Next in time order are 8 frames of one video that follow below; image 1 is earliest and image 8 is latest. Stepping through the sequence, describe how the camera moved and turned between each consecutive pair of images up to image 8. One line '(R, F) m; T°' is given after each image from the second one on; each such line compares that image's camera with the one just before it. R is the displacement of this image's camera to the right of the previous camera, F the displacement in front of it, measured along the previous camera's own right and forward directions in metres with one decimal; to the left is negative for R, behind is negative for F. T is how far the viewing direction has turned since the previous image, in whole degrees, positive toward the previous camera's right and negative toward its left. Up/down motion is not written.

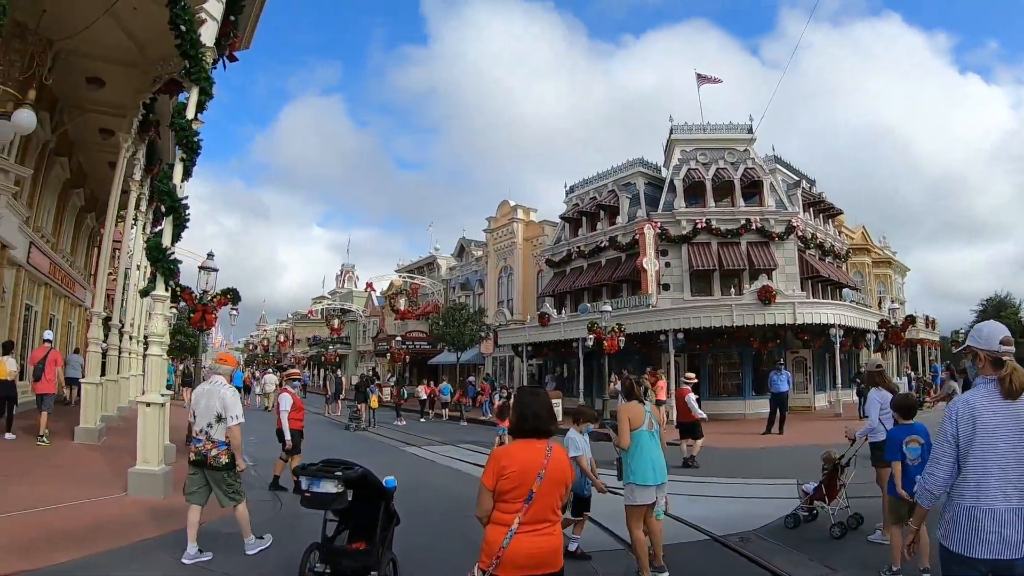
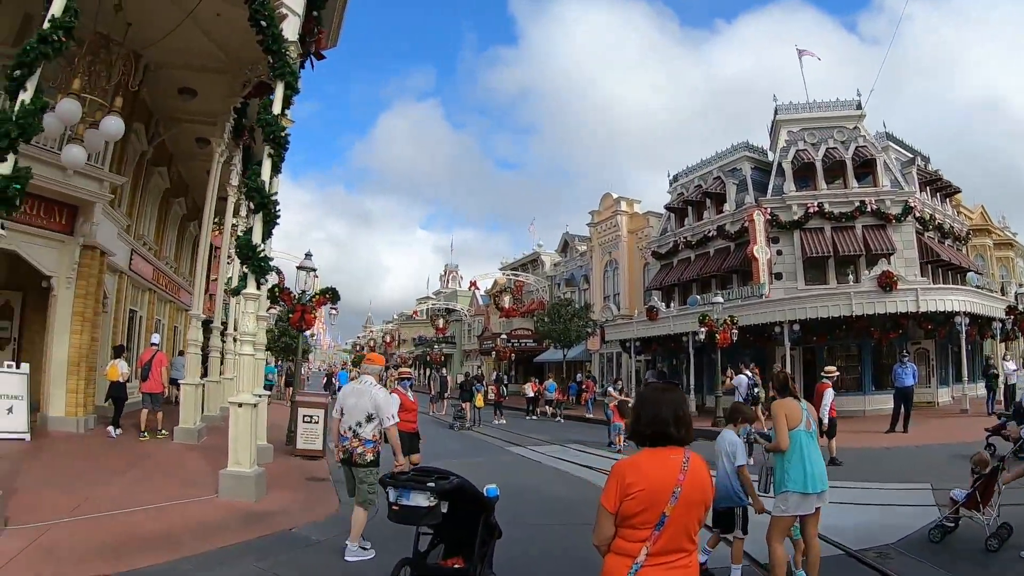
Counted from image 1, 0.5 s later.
(+0.2, +1.1) m; -10°
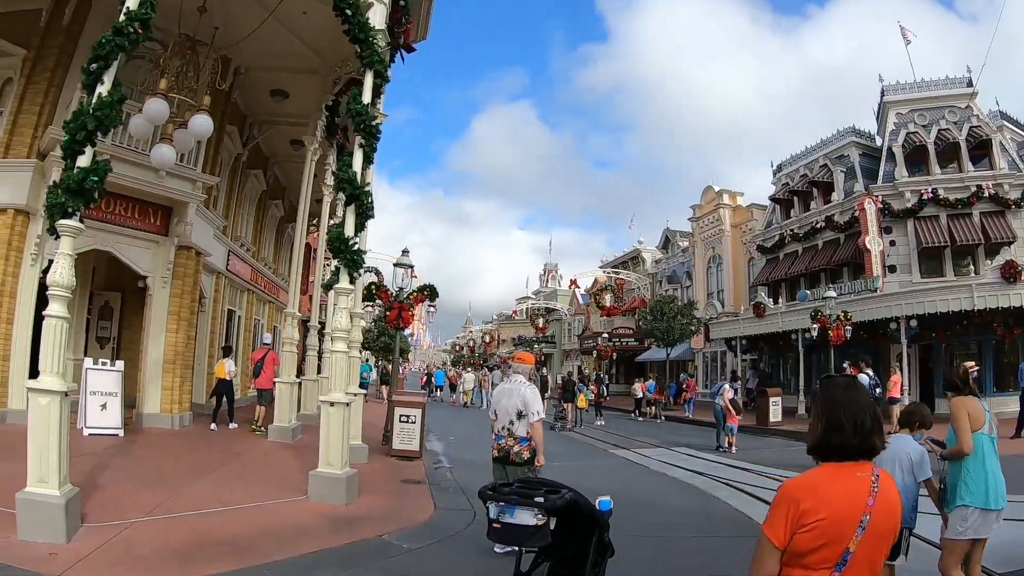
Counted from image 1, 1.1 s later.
(0.0, +1.0) m; -9°
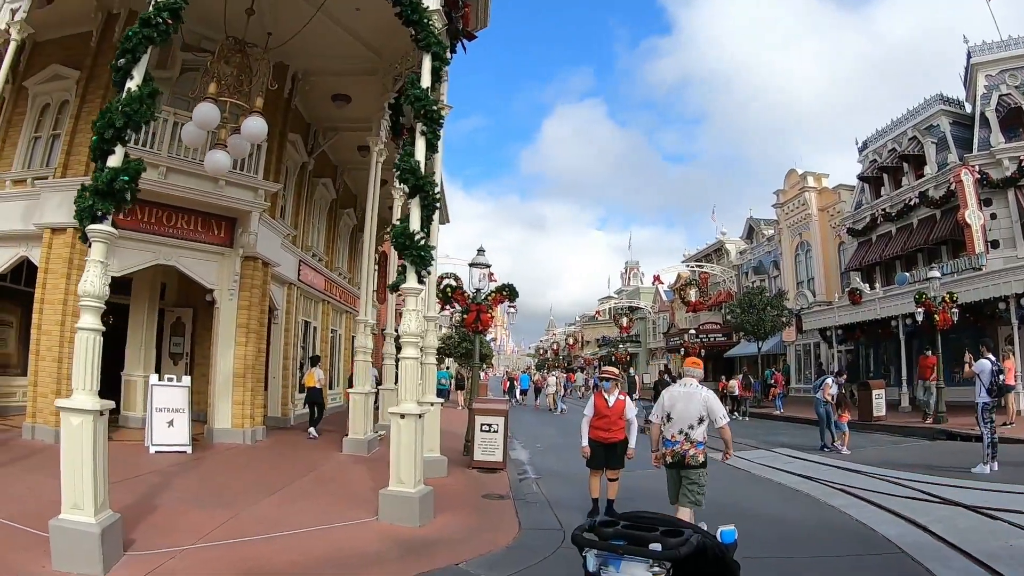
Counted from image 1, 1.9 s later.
(0.0, +1.0) m; -7°
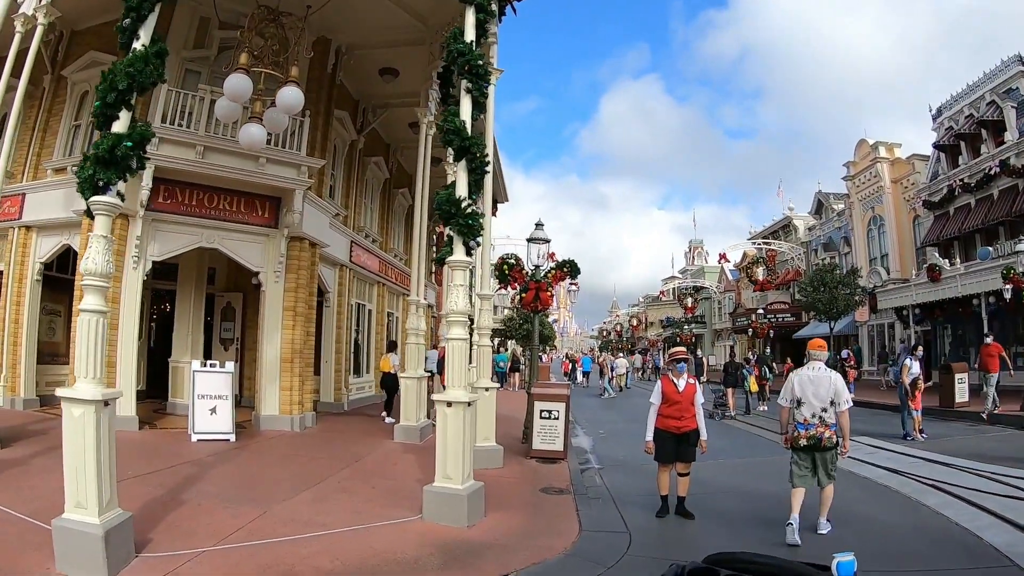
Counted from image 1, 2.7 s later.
(+0.1, +0.8) m; -6°
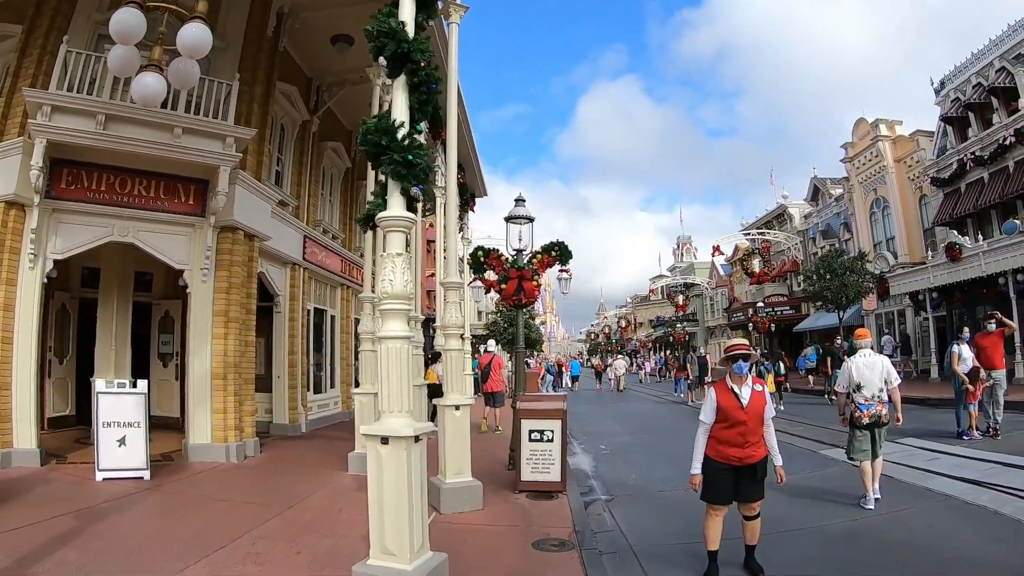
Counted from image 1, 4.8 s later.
(+0.1, +1.8) m; +1°
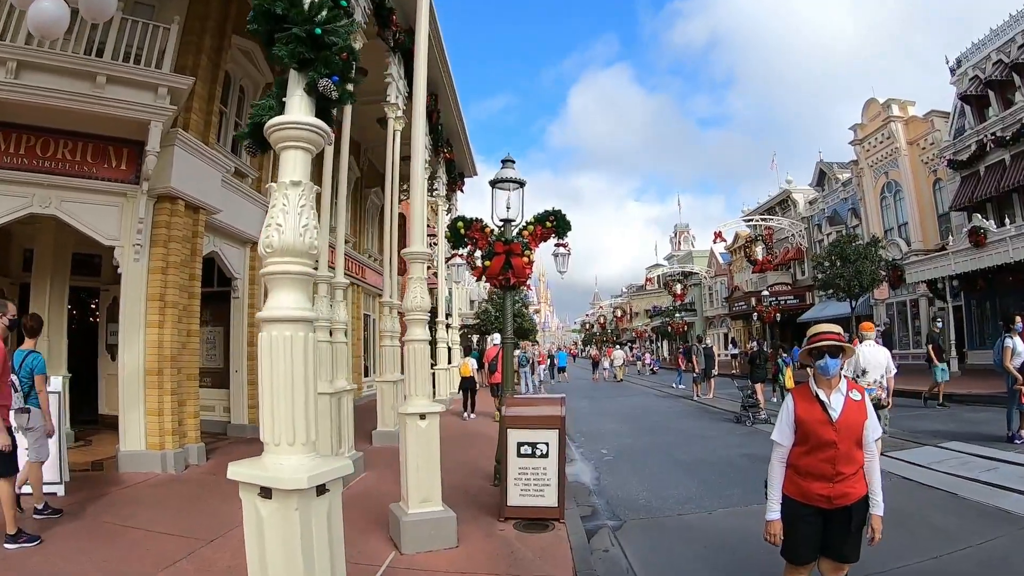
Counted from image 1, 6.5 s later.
(+0.1, +1.3) m; 0°
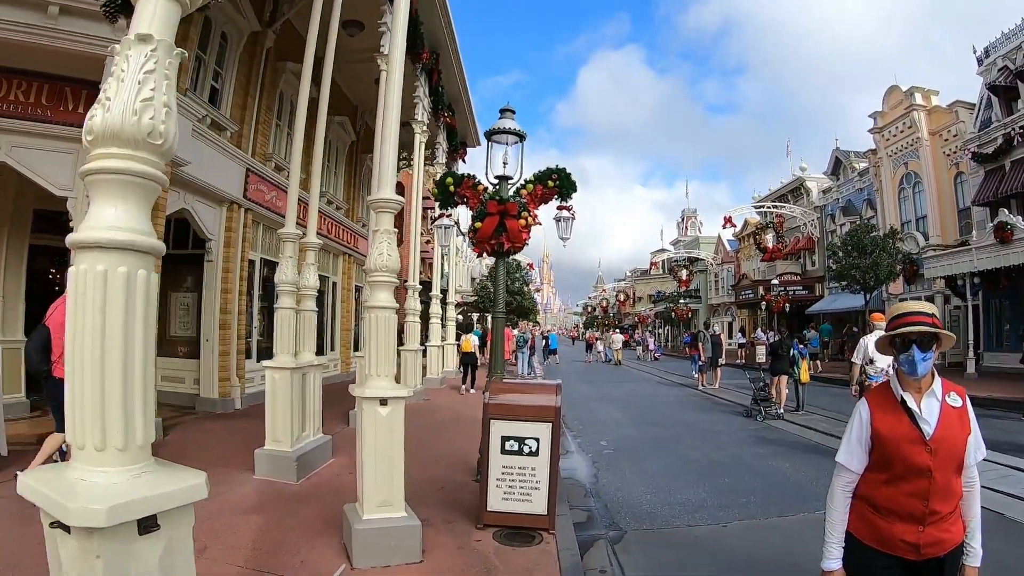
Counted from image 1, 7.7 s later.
(+0.1, +0.8) m; 0°
